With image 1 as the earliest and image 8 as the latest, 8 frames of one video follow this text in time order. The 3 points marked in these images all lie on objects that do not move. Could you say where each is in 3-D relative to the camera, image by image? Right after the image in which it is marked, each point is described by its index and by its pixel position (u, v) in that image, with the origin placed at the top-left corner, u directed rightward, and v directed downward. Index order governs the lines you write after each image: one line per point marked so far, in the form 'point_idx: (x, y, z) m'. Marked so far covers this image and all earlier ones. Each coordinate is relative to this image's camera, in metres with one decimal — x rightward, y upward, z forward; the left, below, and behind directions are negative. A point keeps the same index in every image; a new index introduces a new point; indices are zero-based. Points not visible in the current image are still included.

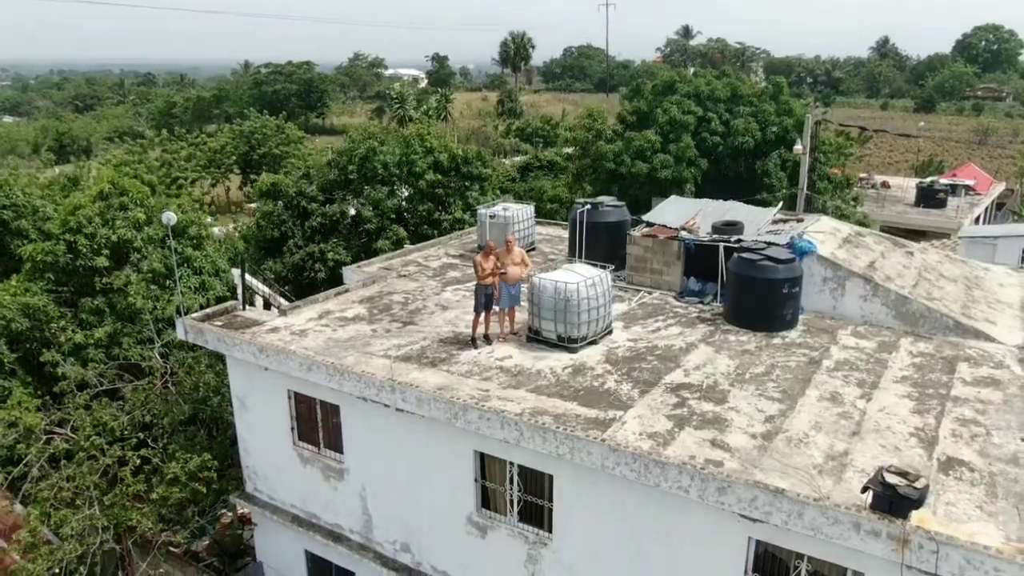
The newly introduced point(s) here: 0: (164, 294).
0: (-5.1, -0.2, +11.3) m
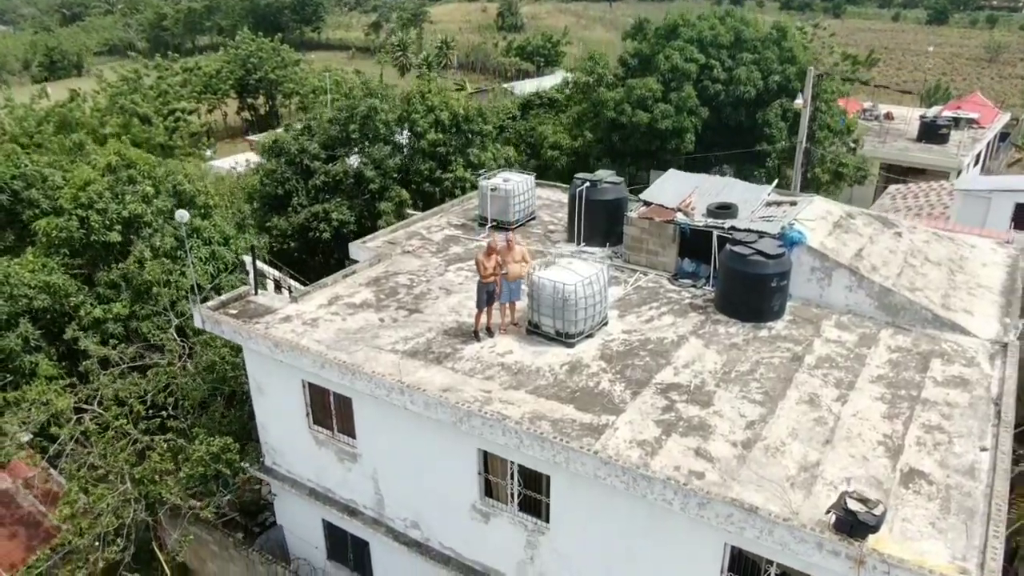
0: (-5.1, +0.2, +11.7) m
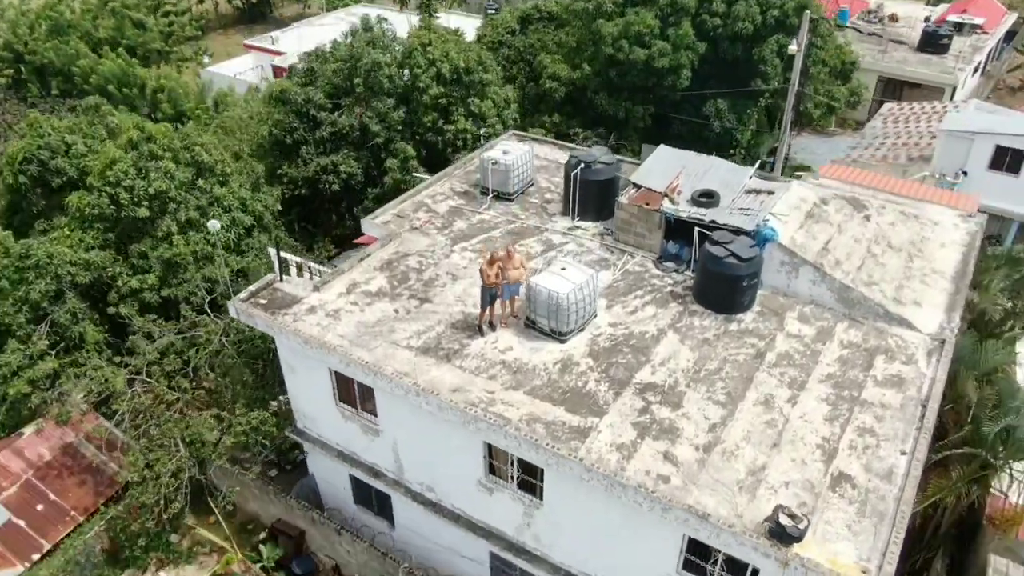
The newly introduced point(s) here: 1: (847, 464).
0: (-5.1, +0.7, +12.7) m
1: (+3.5, -1.8, +8.0) m
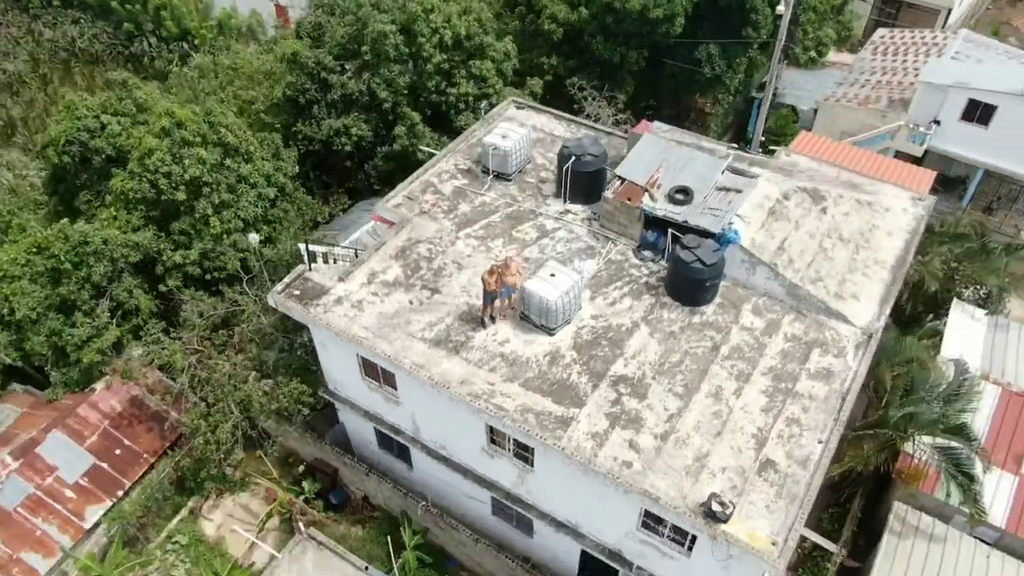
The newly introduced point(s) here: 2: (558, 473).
0: (-5.2, +1.2, +14.3) m
1: (+3.5, -2.2, +10.1) m
2: (+0.6, -2.6, +10.6) m
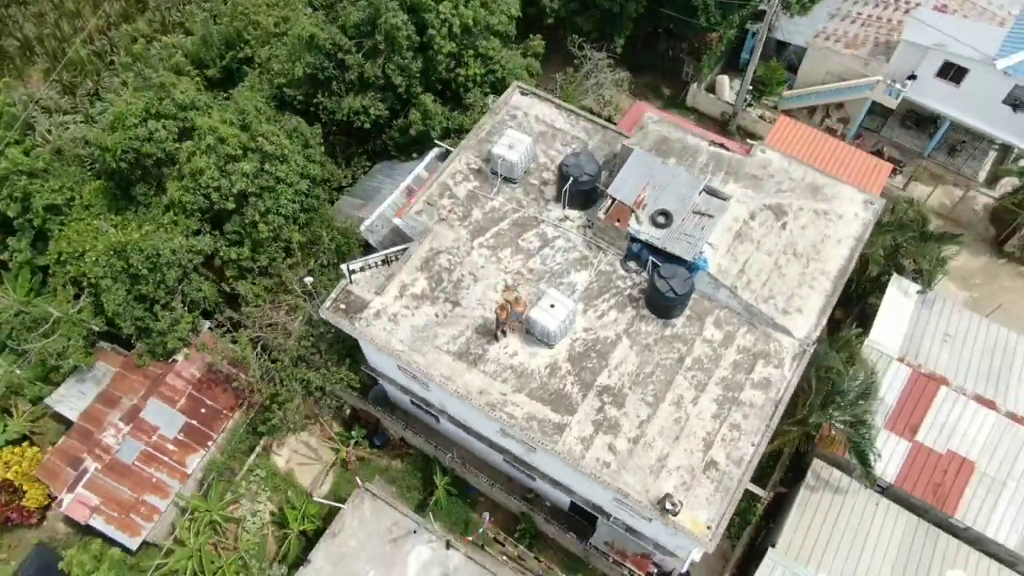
0: (-5.1, +1.5, +16.5) m
1: (+3.6, -2.9, +13.4) m
2: (+0.8, -3.2, +14.0) m
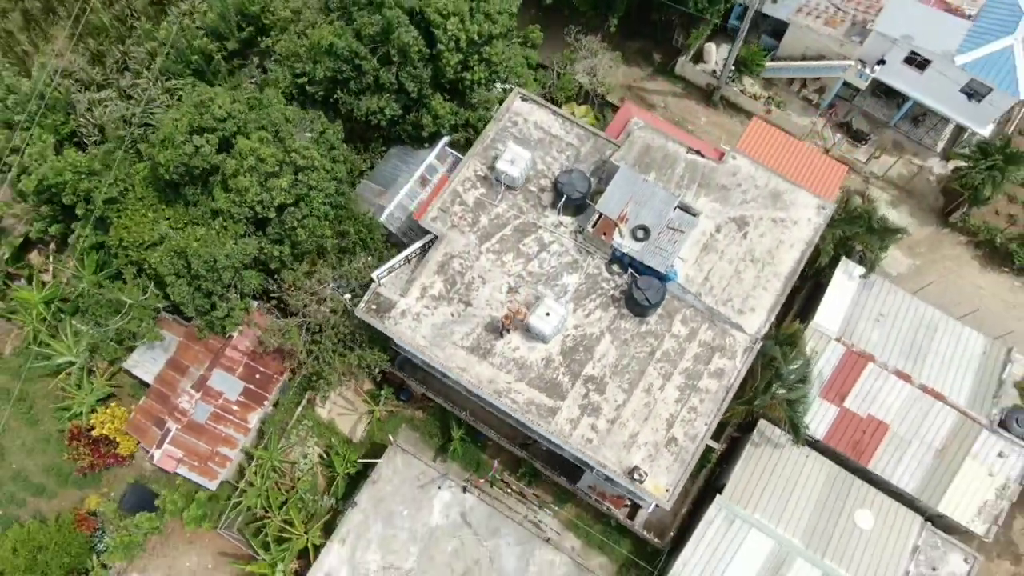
0: (-5.0, +1.7, +19.1) m
1: (+3.7, -3.2, +17.0) m
2: (+0.9, -3.4, +17.6) m
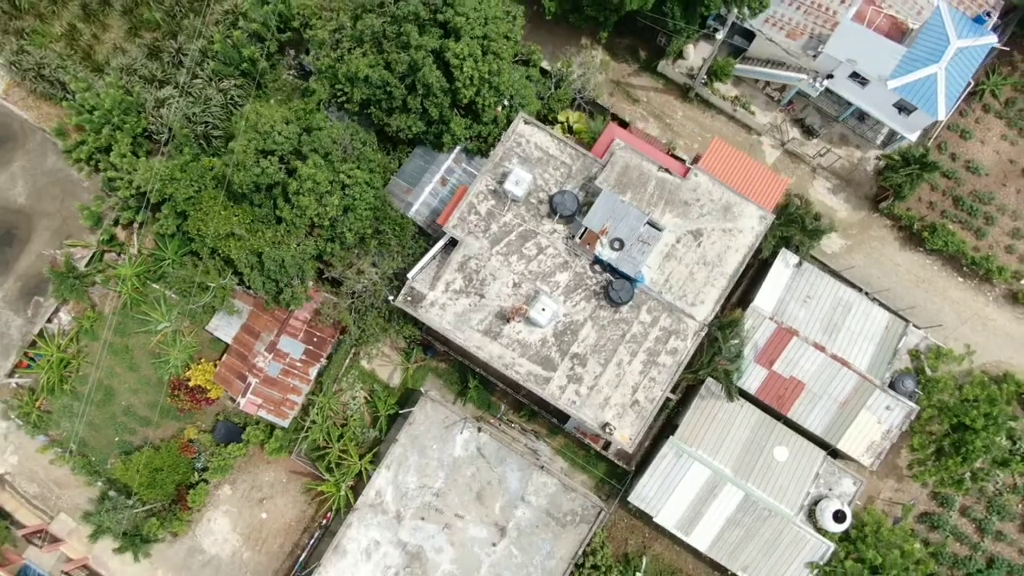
0: (-4.9, +2.0, +23.9) m
1: (+3.8, -3.2, +22.6) m
2: (+1.0, -3.3, +23.3) m
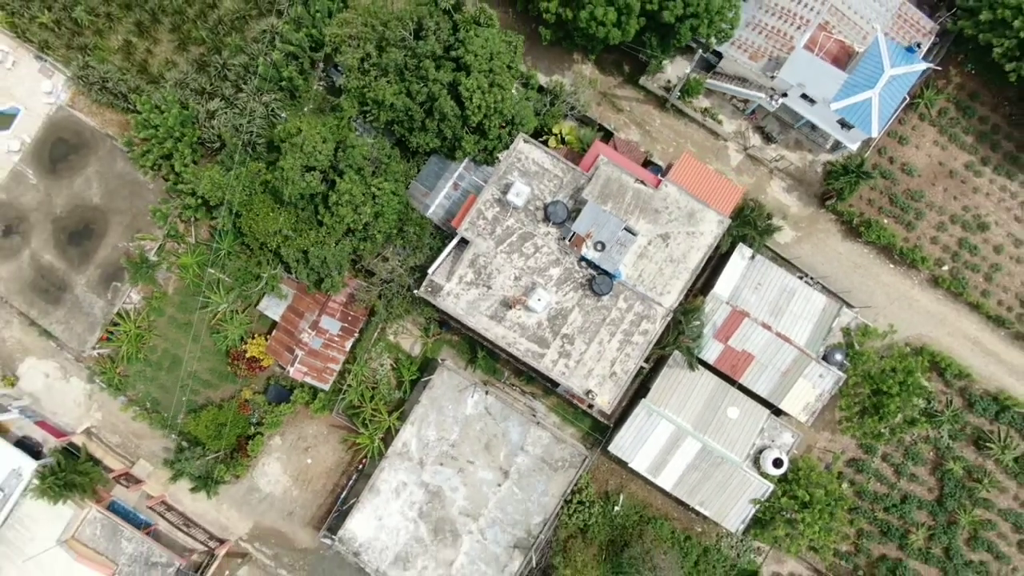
0: (-4.8, +2.3, +28.8) m
1: (+3.9, -2.9, +28.0) m
2: (+1.0, -3.0, +28.6) m
